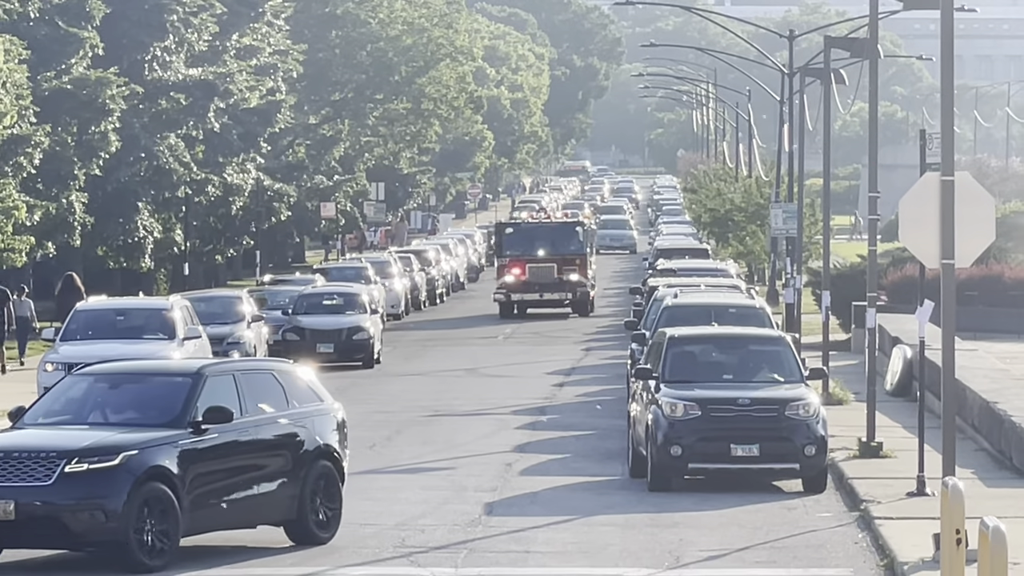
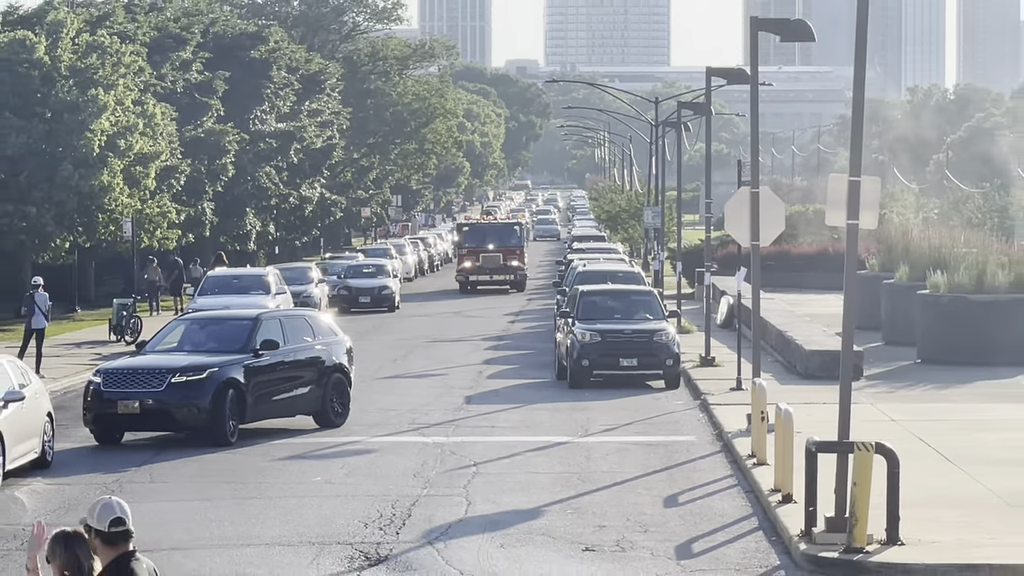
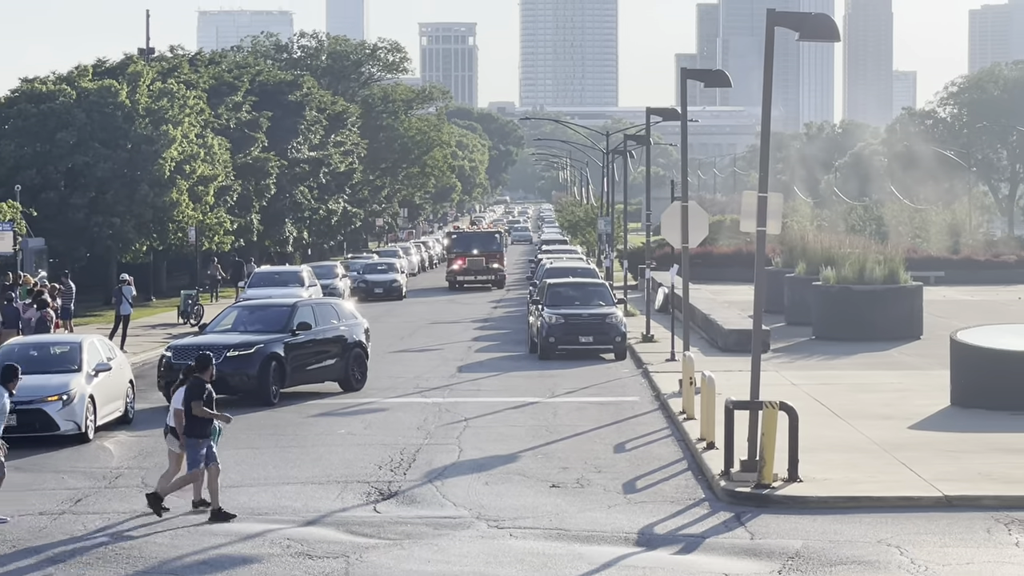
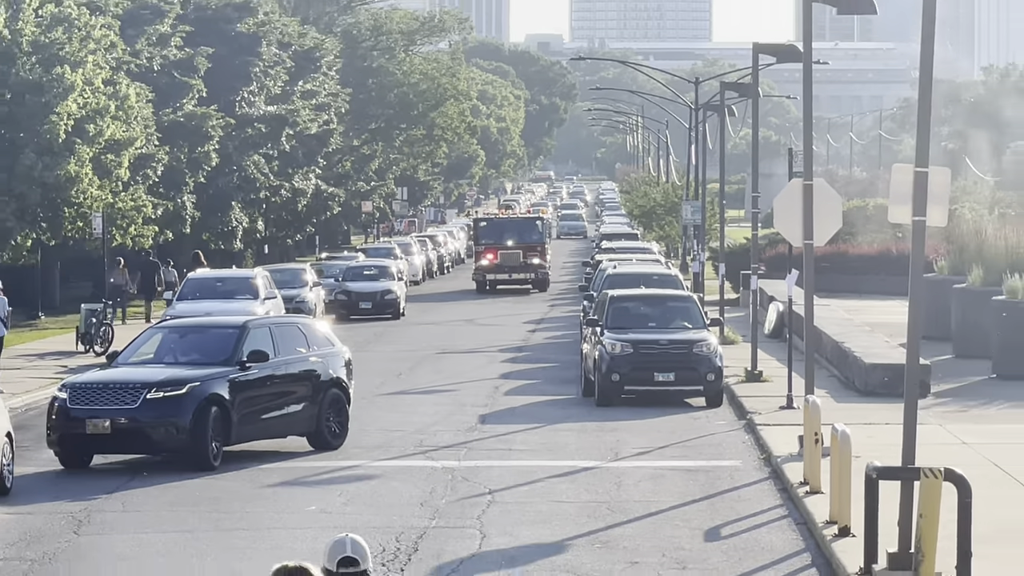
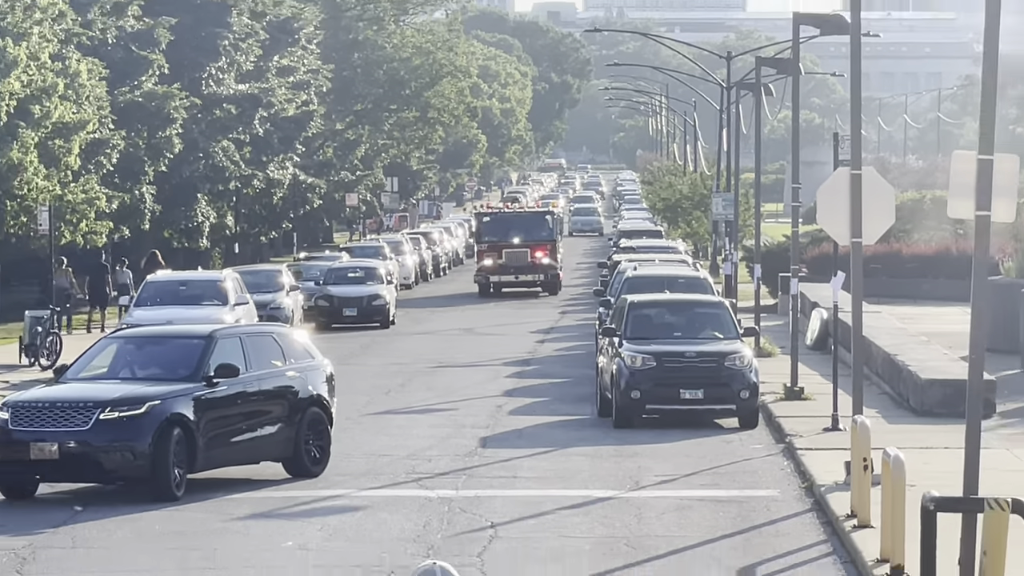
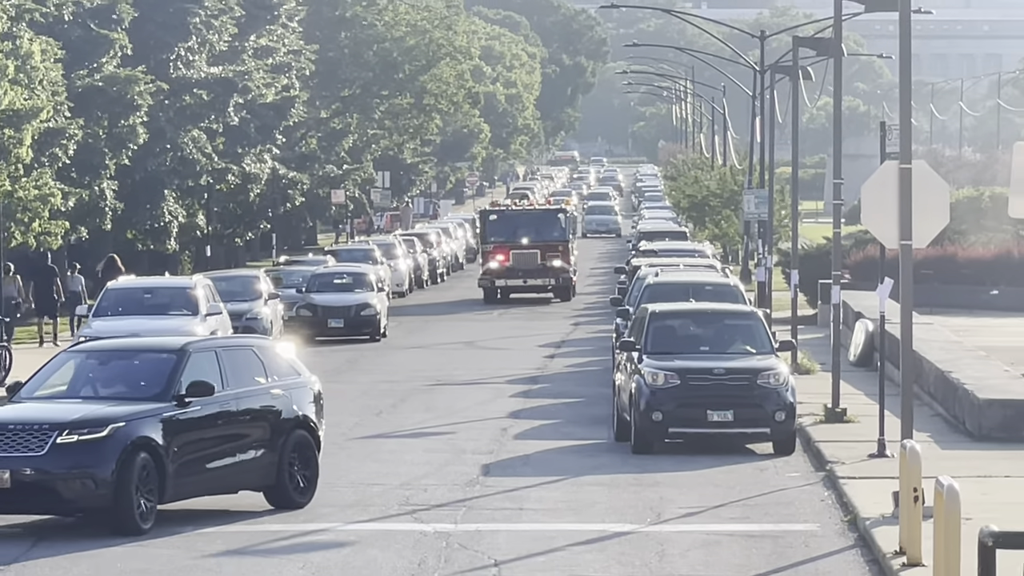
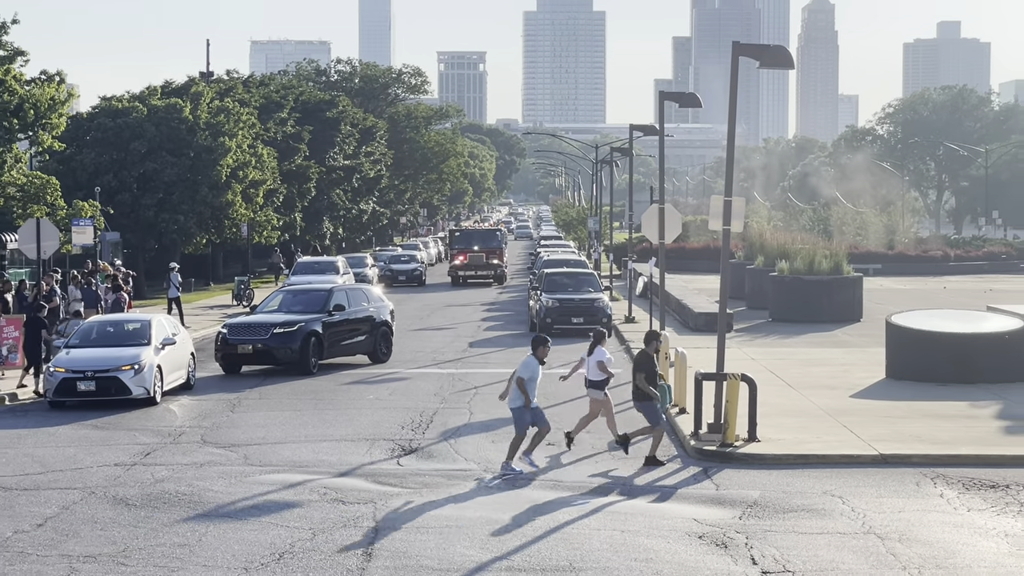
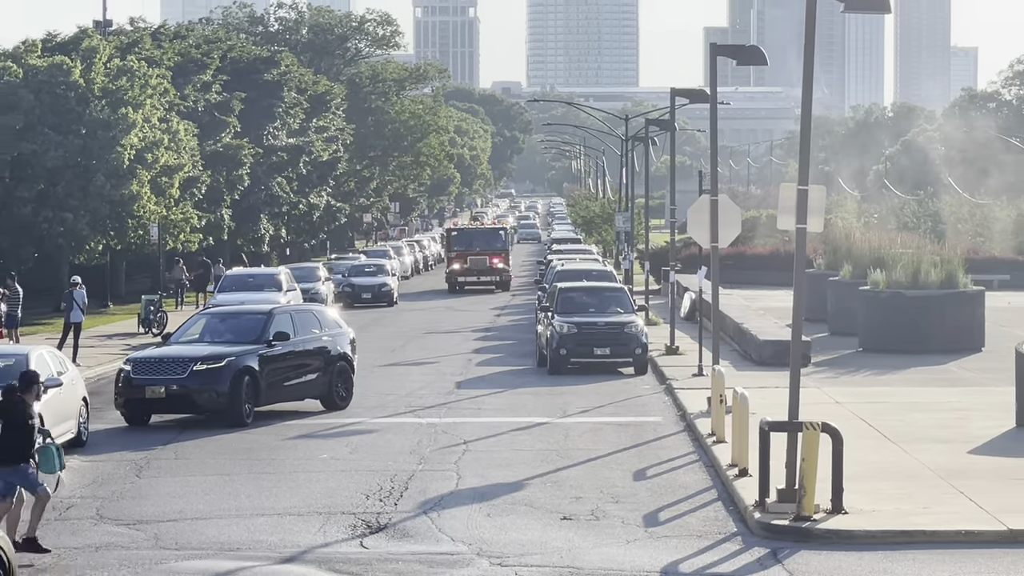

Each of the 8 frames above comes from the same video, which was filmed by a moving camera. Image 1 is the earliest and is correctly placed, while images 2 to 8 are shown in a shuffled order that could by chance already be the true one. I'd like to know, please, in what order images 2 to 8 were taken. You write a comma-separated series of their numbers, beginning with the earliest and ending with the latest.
6, 5, 4, 2, 8, 3, 7
